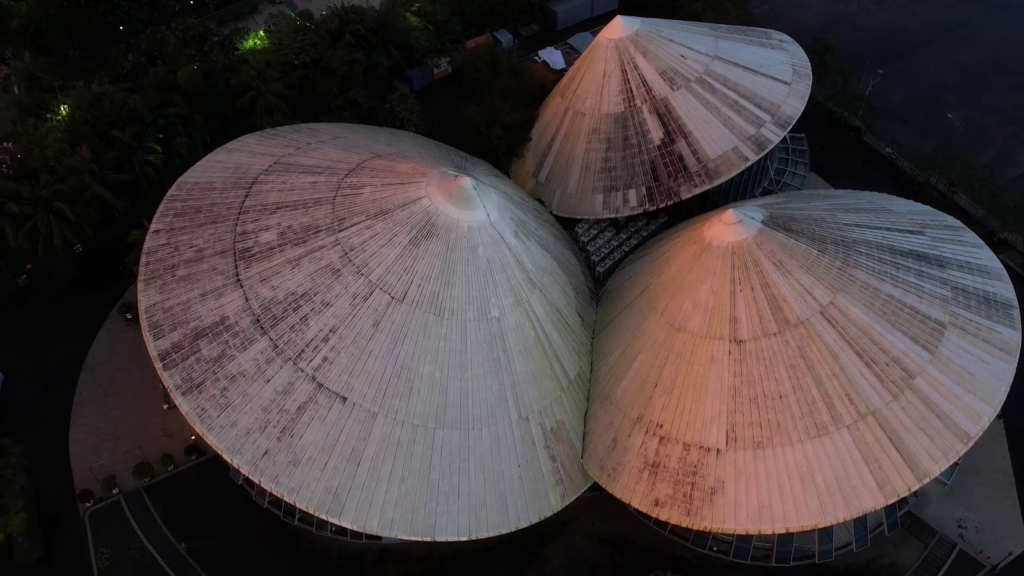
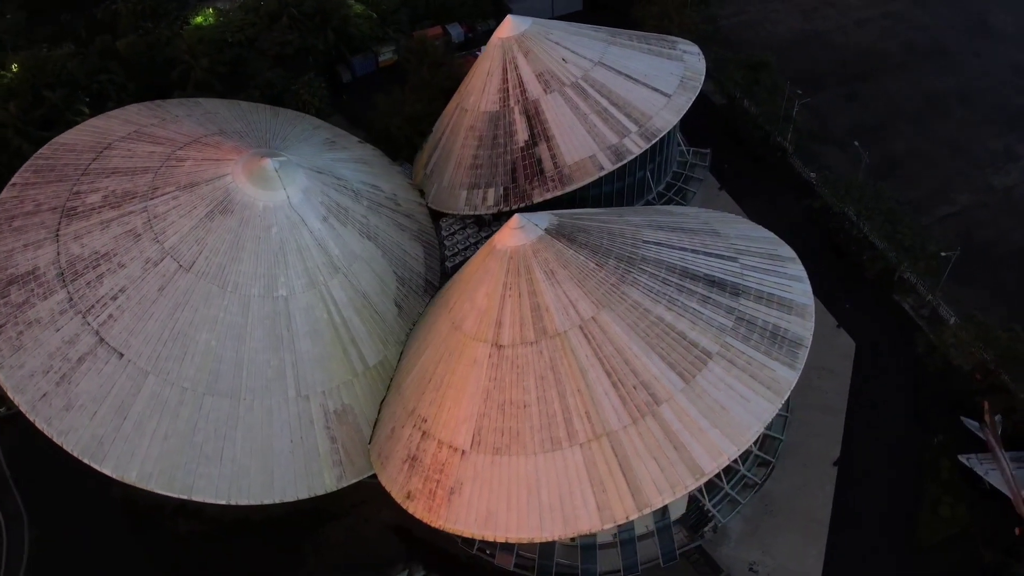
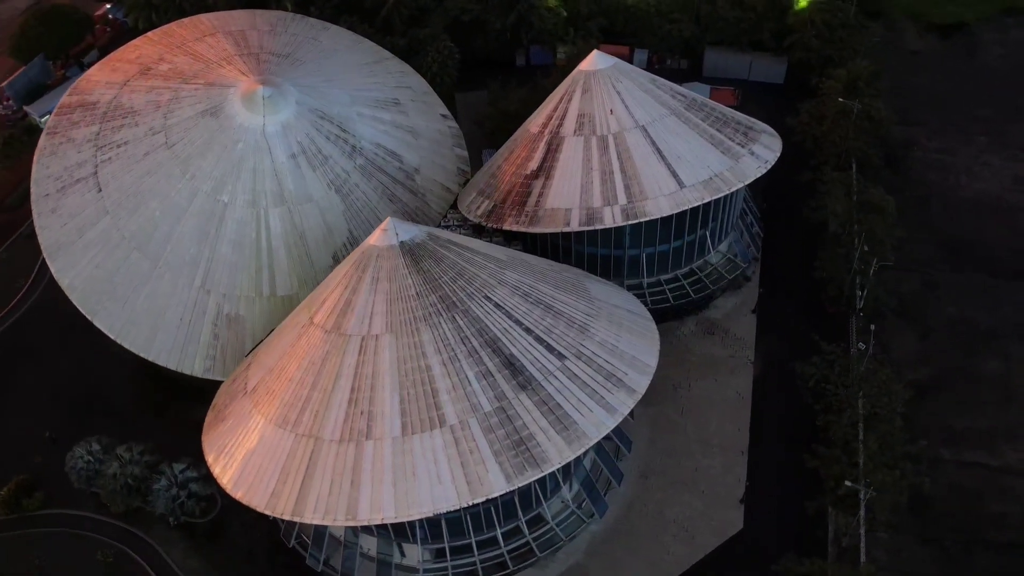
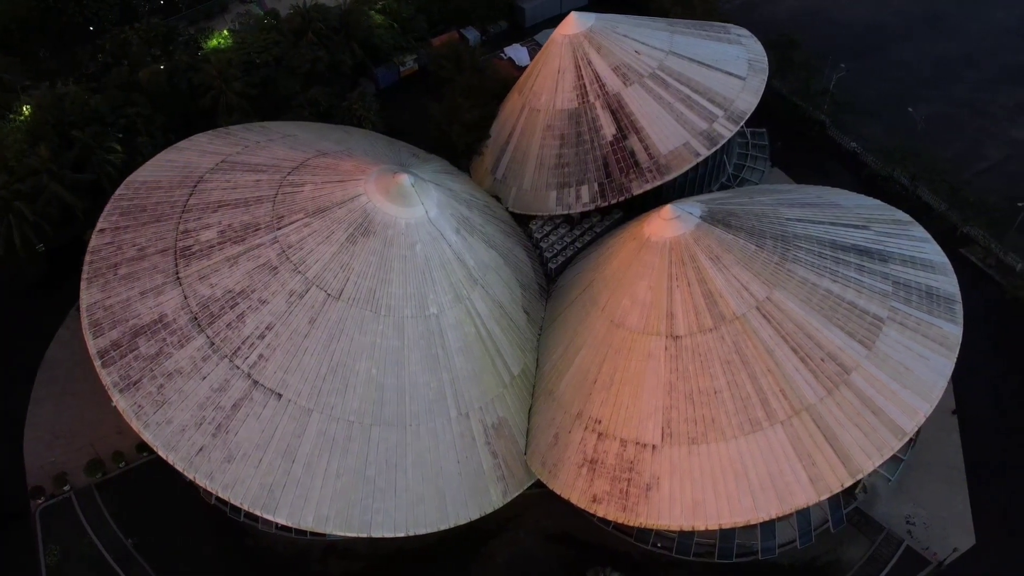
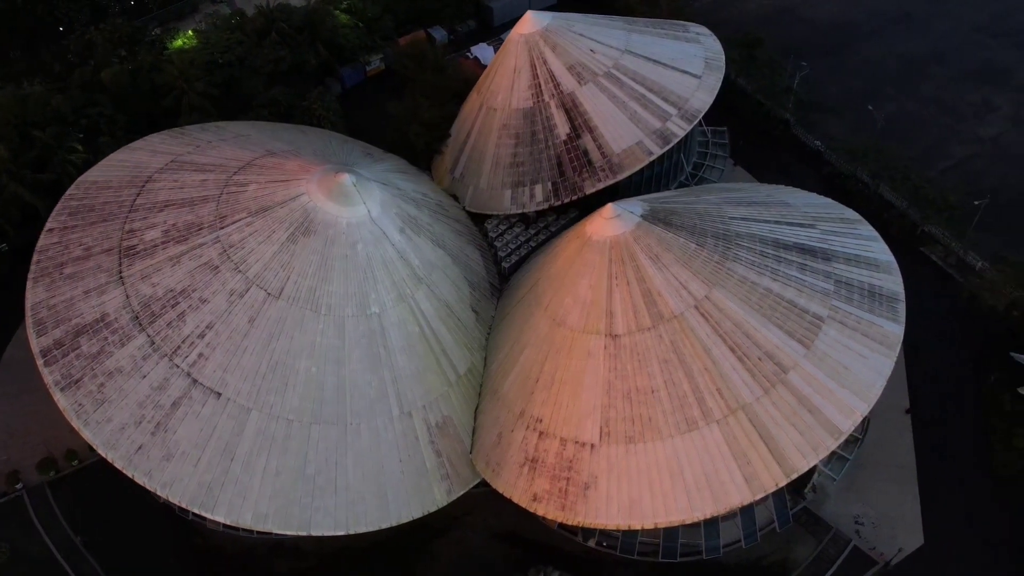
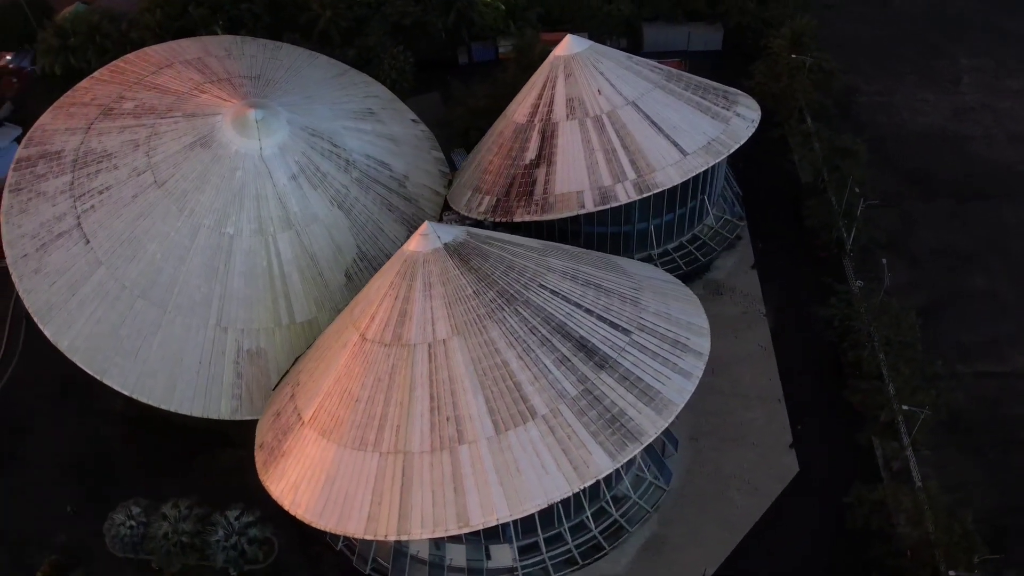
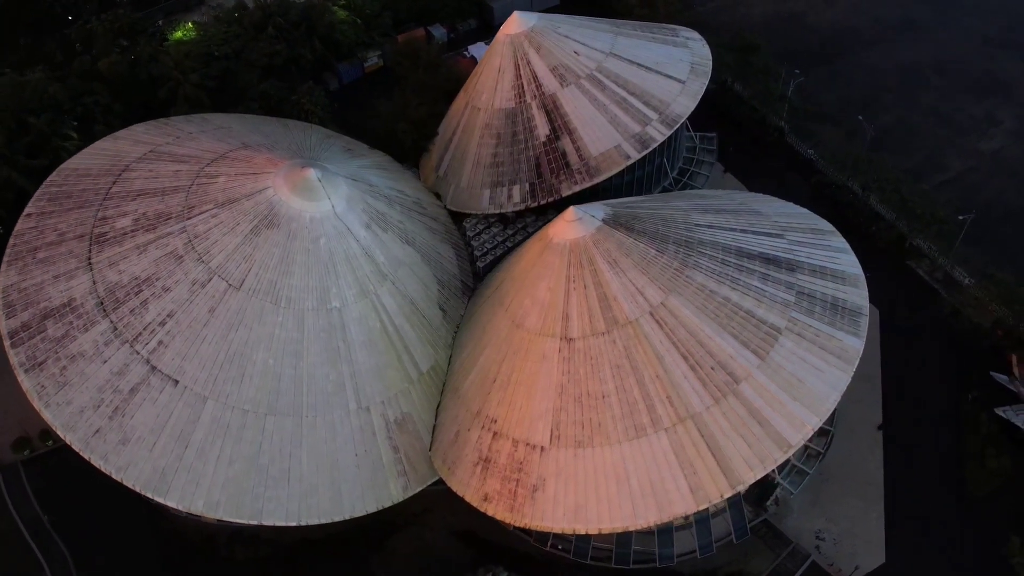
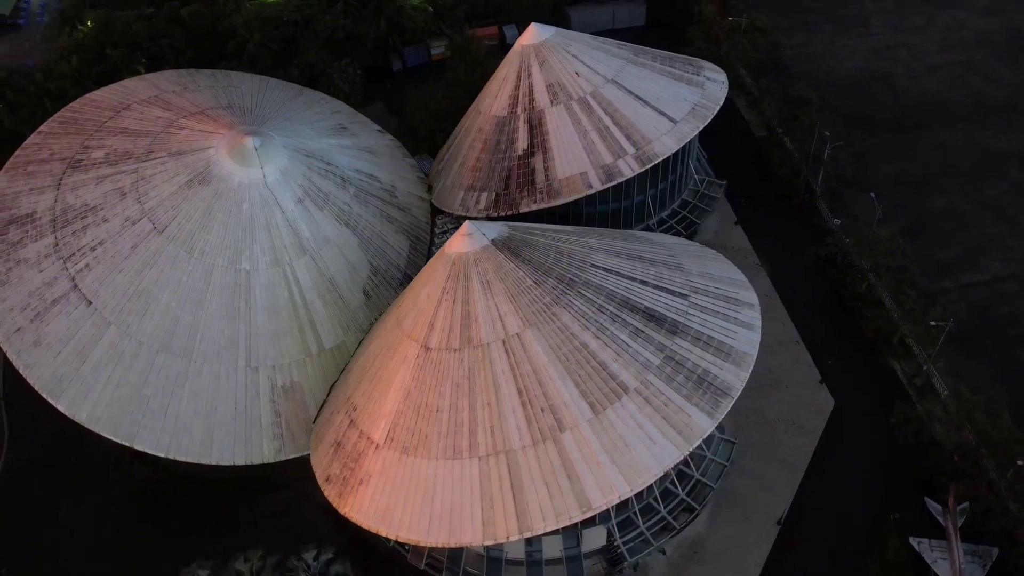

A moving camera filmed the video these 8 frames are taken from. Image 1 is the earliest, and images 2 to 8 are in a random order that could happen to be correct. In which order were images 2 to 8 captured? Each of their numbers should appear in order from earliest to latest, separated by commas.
4, 5, 7, 2, 8, 6, 3
